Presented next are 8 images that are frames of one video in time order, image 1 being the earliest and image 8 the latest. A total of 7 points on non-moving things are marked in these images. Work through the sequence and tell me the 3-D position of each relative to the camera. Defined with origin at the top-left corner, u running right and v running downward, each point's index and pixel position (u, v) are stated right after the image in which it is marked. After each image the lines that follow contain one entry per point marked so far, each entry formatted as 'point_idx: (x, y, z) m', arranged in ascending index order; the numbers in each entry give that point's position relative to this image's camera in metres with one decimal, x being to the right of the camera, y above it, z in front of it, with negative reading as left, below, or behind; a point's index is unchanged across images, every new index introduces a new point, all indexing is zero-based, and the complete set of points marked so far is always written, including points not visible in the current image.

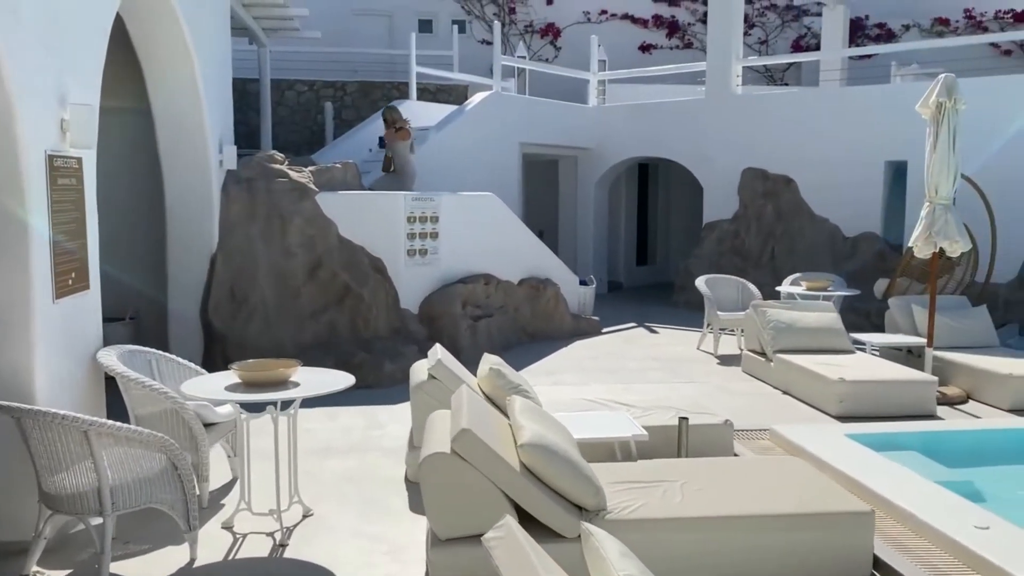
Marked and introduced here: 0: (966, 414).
0: (+3.5, -1.0, +6.8) m
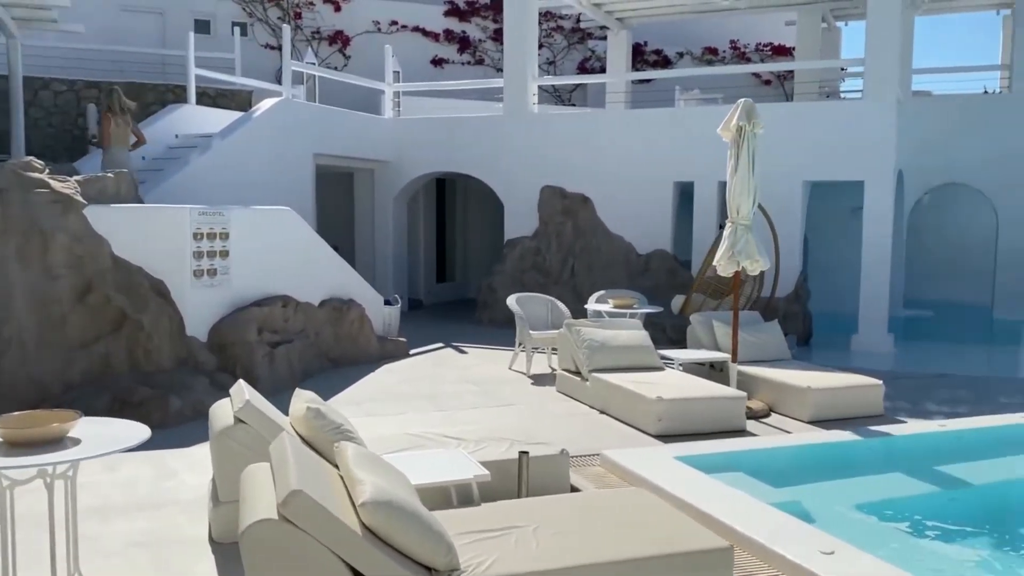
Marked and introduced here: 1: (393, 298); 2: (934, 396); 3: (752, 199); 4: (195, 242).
0: (+2.1, -1.1, +7.0) m
1: (-1.6, -0.1, +11.7) m
2: (+4.0, -1.0, +8.4) m
3: (+2.1, +0.8, +7.6) m
4: (-2.9, +0.4, +8.1) m
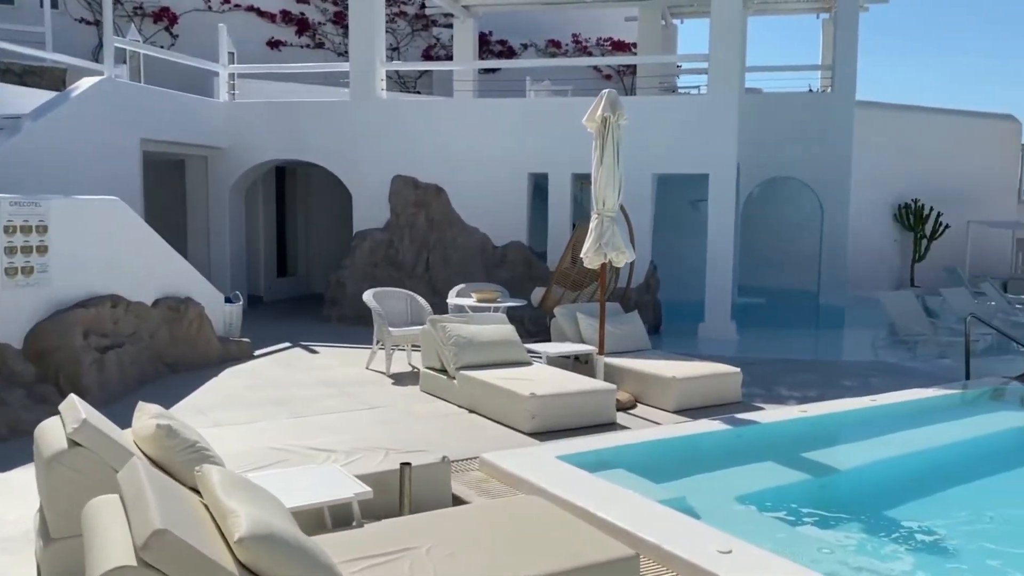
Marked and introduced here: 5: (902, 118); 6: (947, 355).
0: (+1.0, -1.0, +7.0) m
1: (-3.4, -0.1, +10.9) m
2: (+2.7, -0.9, +8.7) m
3: (+0.9, +0.8, +7.6) m
4: (-4.1, +0.4, +7.2) m
5: (+8.5, +3.7, +19.3) m
6: (+5.5, -0.9, +11.2) m
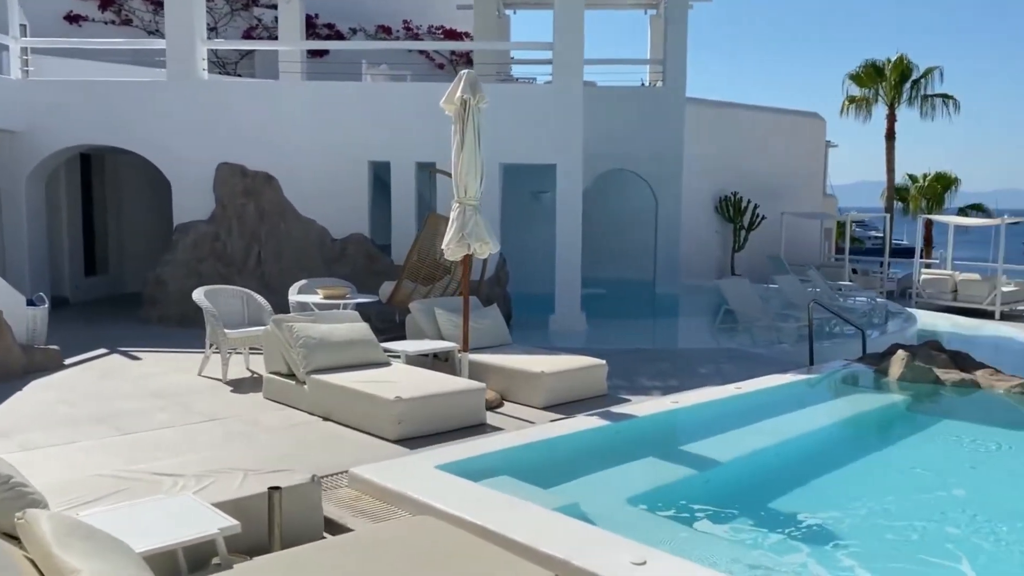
0: (0.0, -1.0, +6.7) m
1: (-5.1, -0.1, +9.6) m
2: (+1.3, -0.8, +8.6) m
3: (-0.3, +0.9, +7.2) m
4: (-5.0, +0.4, +5.8) m
5: (+4.8, +4.0, +20.2) m
6: (+3.6, -0.7, +11.7) m
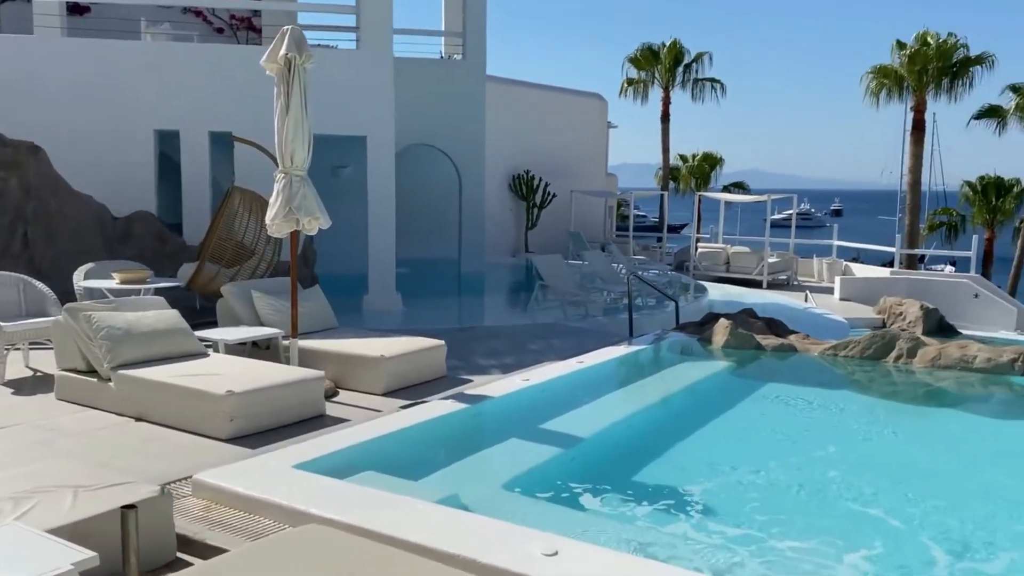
0: (-1.1, -0.8, +6.2) m
1: (-6.8, 0.0, +7.8) m
2: (-0.4, -0.6, +8.4) m
3: (-1.5, +1.0, +6.6) m
4: (-5.8, +0.4, +4.1) m
5: (+0.1, +4.5, +20.3) m
6: (+1.1, -0.3, +11.9) m
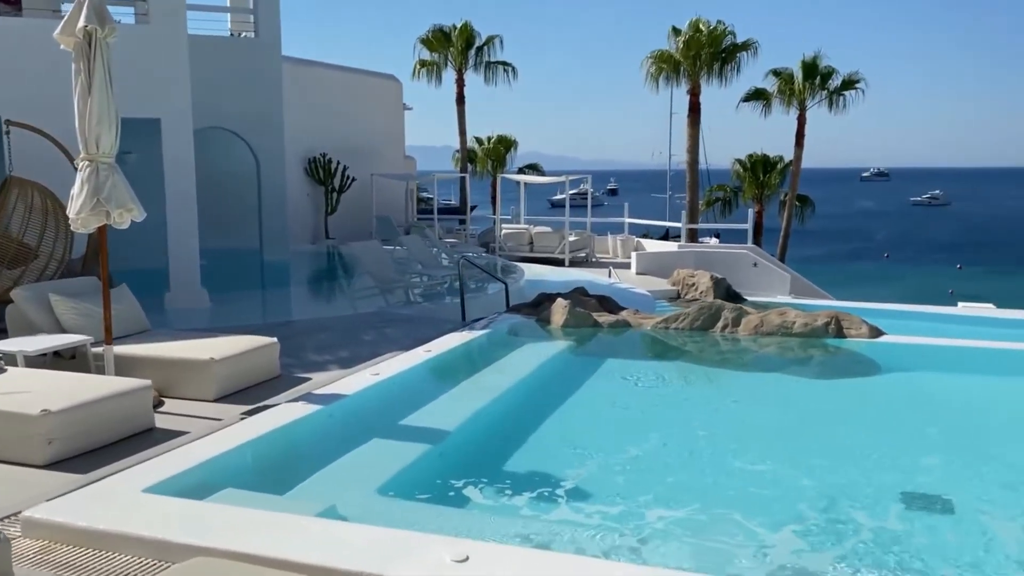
0: (-2.1, -0.8, +5.7) m
1: (-8.0, -0.3, +5.8) m
2: (-1.9, -0.5, +8.0) m
3: (-2.6, +1.0, +5.9) m
4: (-6.2, +0.1, +2.5) m
5: (-4.5, +4.7, +19.5) m
6: (-1.3, -0.2, +11.7) m
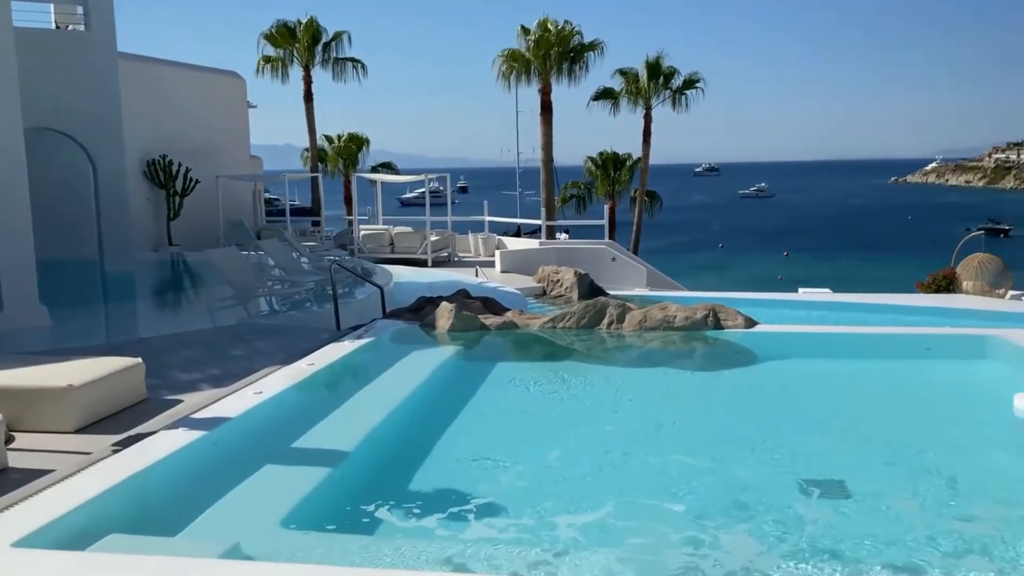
0: (-2.6, -0.9, +5.1) m
1: (-8.5, -0.6, +4.2) m
2: (-2.8, -0.6, +7.4) m
3: (-3.3, +0.9, +5.2) m
4: (-6.2, -0.1, +1.2) m
5: (-7.5, +4.5, +18.3) m
6: (-2.9, -0.3, +11.2) m
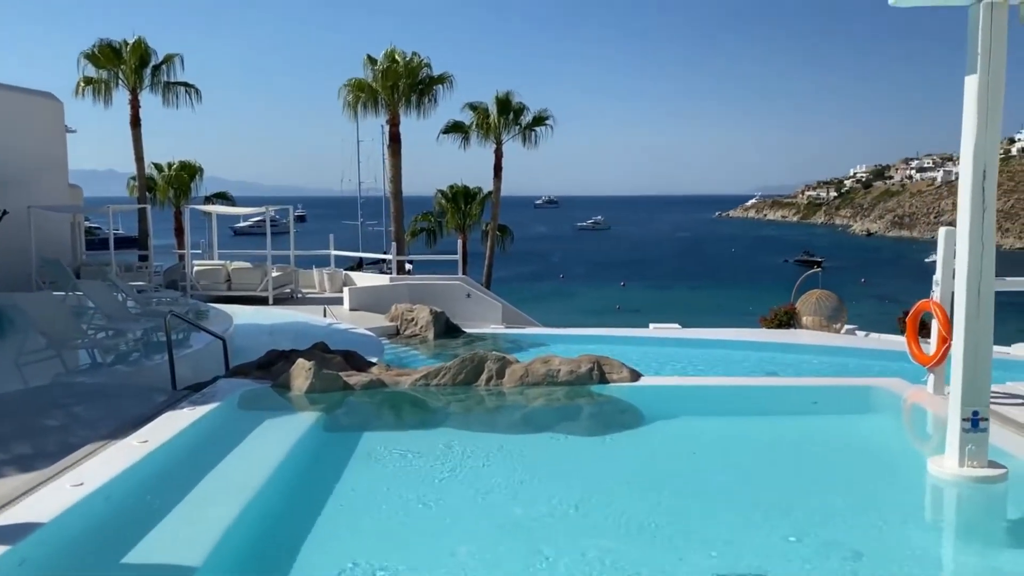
0: (-3.1, -1.3, +3.8) m
1: (-8.8, -1.0, +2.0) m
2: (-3.8, -1.1, +6.1) m
3: (-3.8, +0.5, +3.9) m
4: (-6.0, -0.4, -0.5) m
5: (-10.4, +3.7, +16.2) m
6: (-4.5, -0.8, +9.8) m
